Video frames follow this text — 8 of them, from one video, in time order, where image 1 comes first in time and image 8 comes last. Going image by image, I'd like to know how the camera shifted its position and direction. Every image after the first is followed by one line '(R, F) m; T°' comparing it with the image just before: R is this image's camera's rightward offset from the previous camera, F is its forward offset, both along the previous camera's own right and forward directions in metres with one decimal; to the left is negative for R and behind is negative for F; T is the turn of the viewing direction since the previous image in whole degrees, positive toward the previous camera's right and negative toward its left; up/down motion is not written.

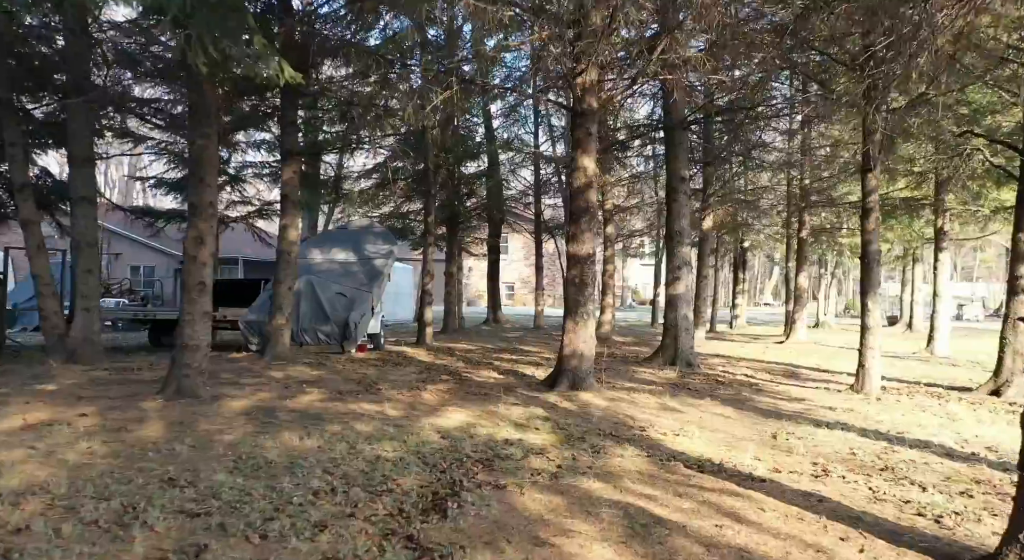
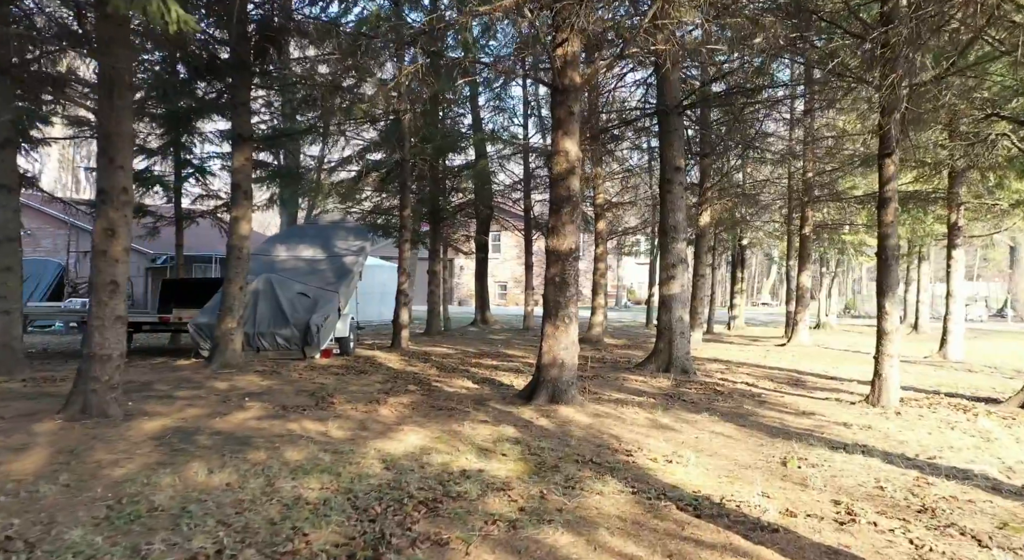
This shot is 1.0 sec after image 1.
(+0.3, +0.9) m; 0°
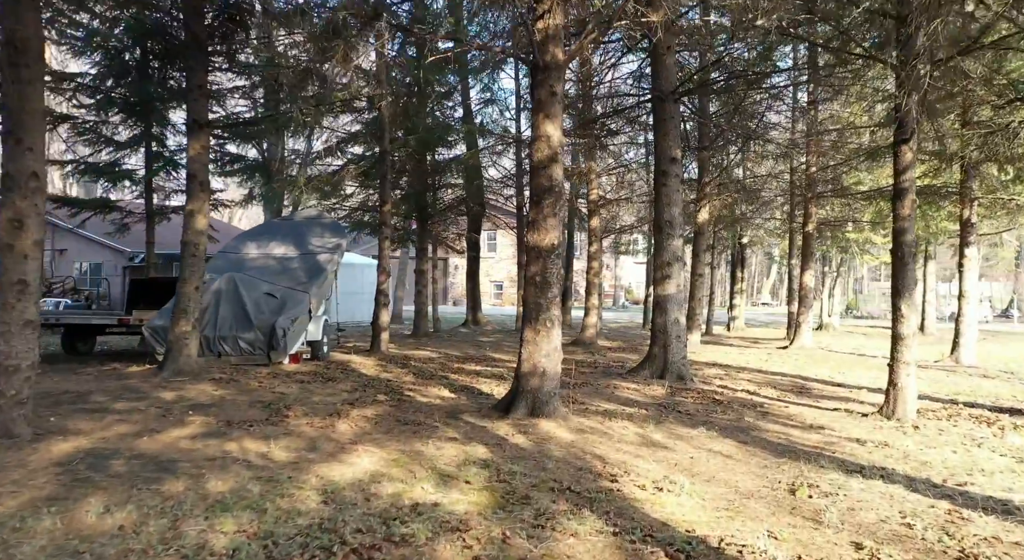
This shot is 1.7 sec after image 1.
(+0.2, +0.7) m; 0°
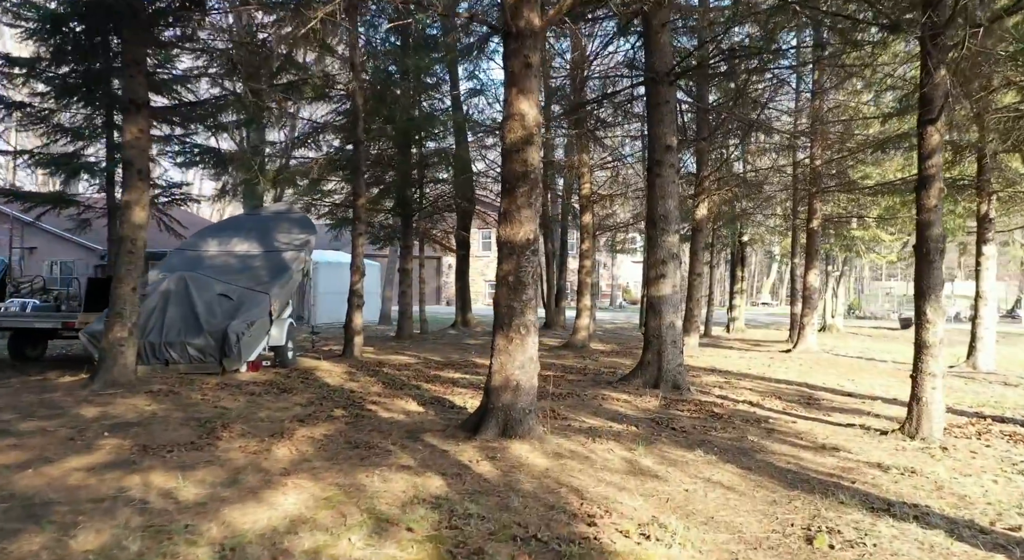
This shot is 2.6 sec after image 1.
(+0.3, +0.8) m; 0°
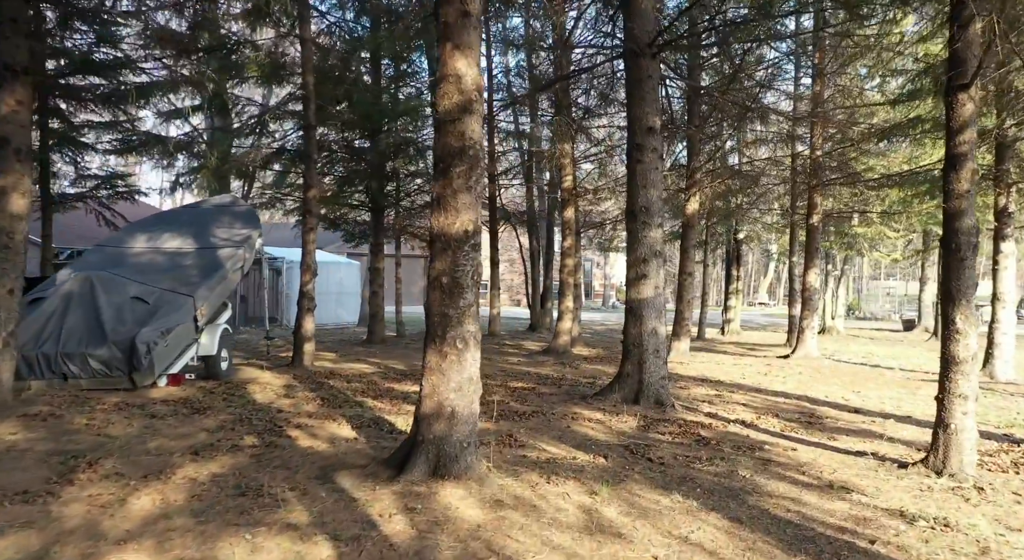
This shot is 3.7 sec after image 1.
(+0.4, +1.1) m; 0°
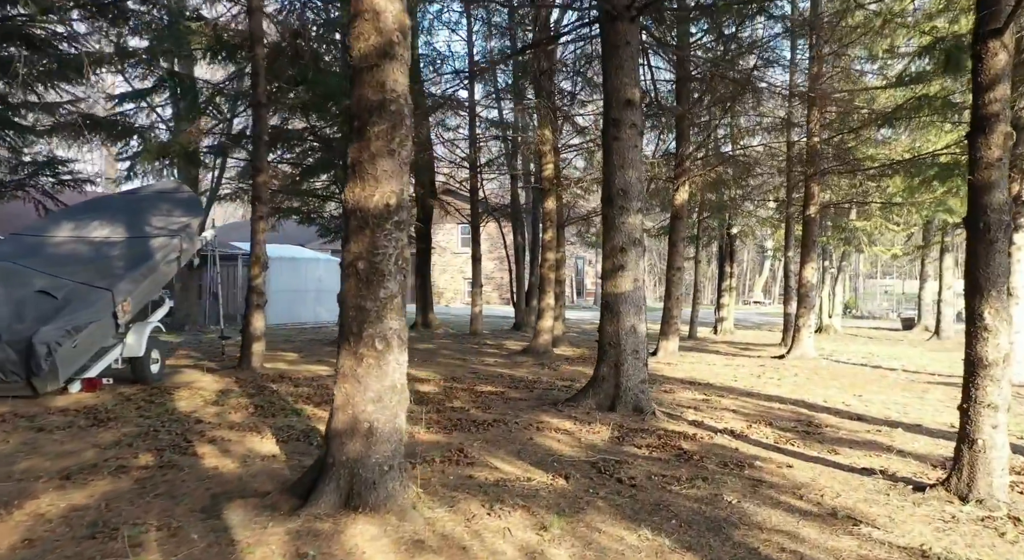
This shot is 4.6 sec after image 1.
(+0.4, +0.9) m; 0°
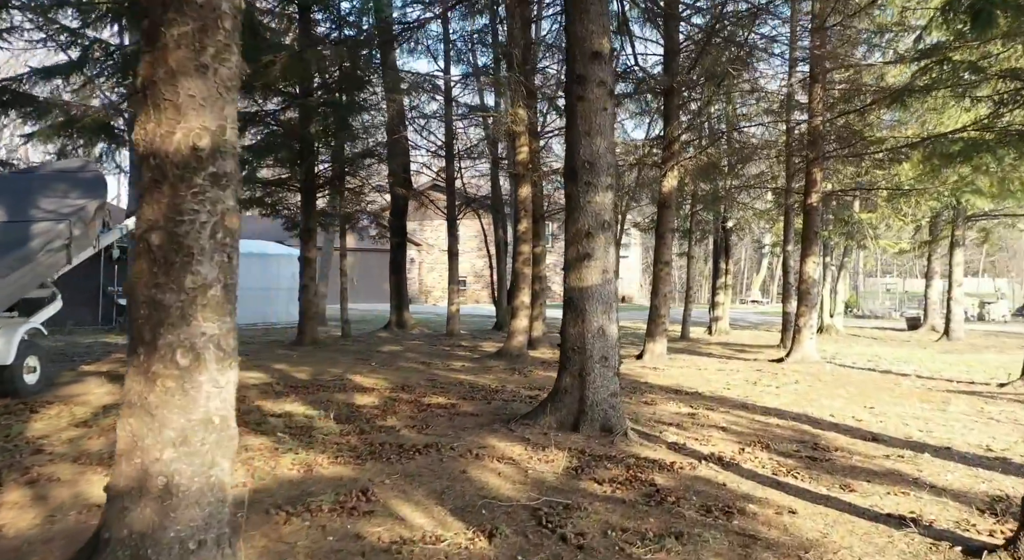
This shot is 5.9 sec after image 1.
(+0.5, +1.2) m; 0°
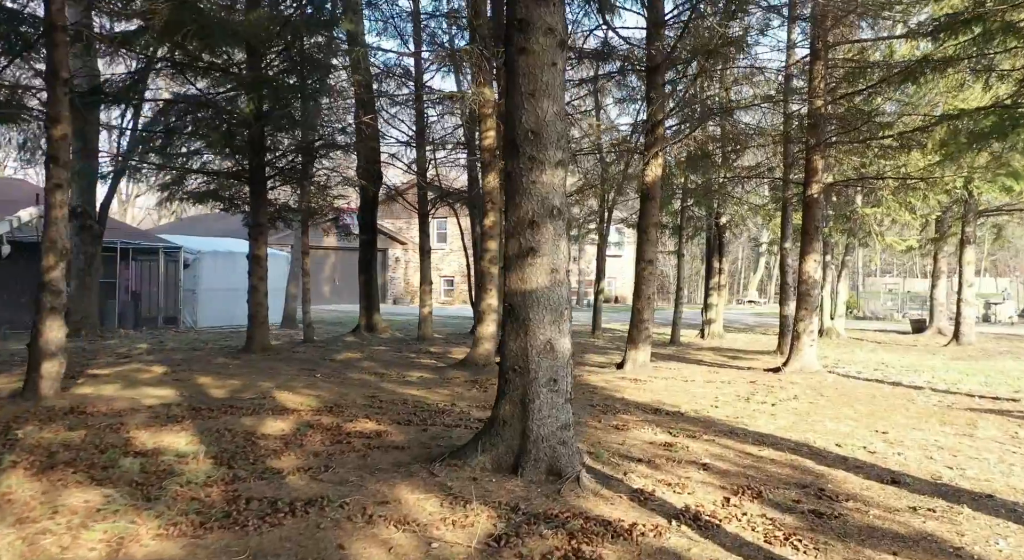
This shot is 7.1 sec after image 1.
(+0.5, +1.3) m; 0°
